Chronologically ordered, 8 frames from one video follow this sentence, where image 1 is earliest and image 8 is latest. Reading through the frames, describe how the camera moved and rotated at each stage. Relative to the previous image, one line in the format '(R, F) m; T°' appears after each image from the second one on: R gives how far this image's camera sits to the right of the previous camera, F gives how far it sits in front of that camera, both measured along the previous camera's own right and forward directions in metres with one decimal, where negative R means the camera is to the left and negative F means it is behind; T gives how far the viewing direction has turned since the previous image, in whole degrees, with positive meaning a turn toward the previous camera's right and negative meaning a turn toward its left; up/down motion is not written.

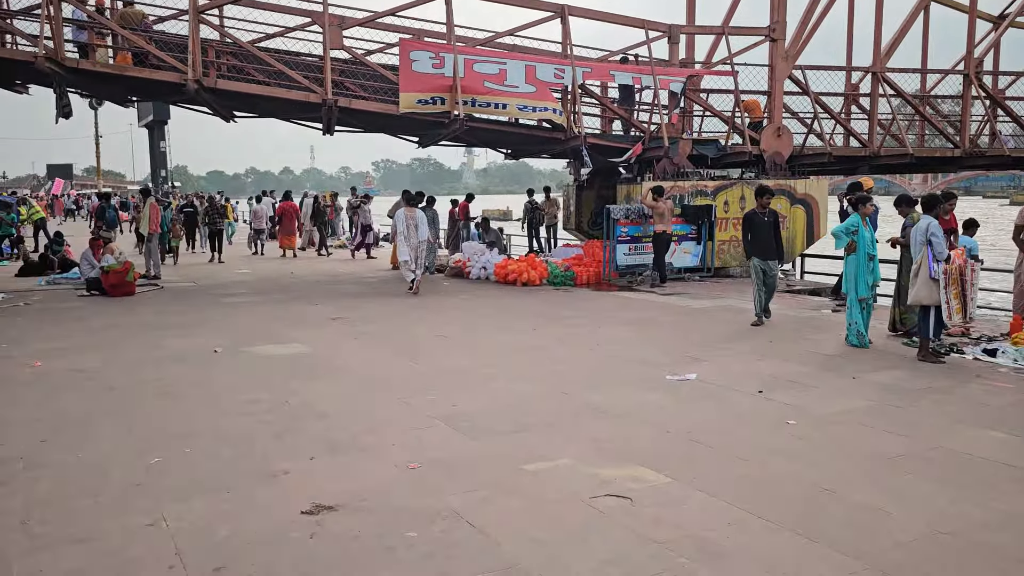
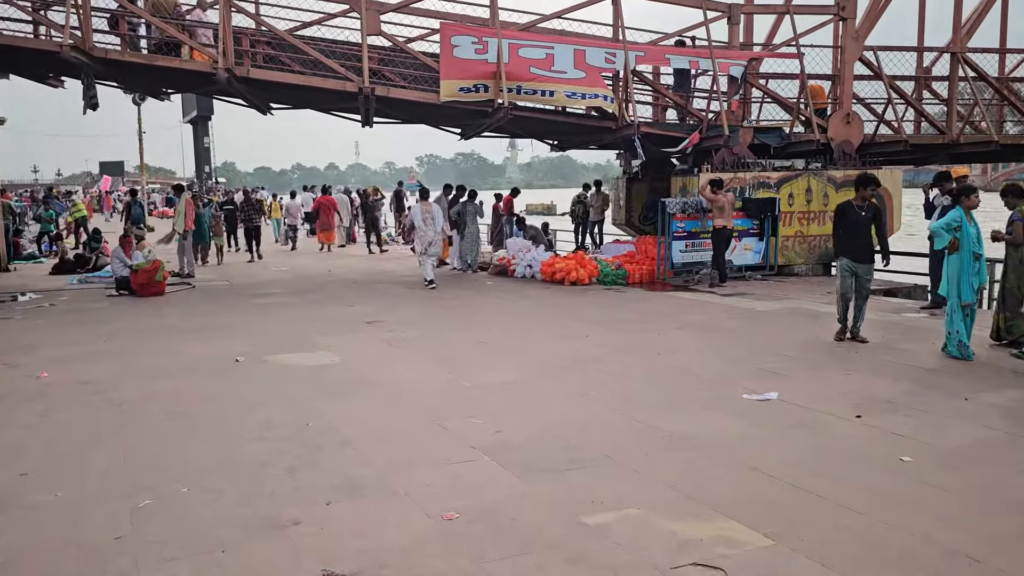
(-0.1, +0.8) m; -3°
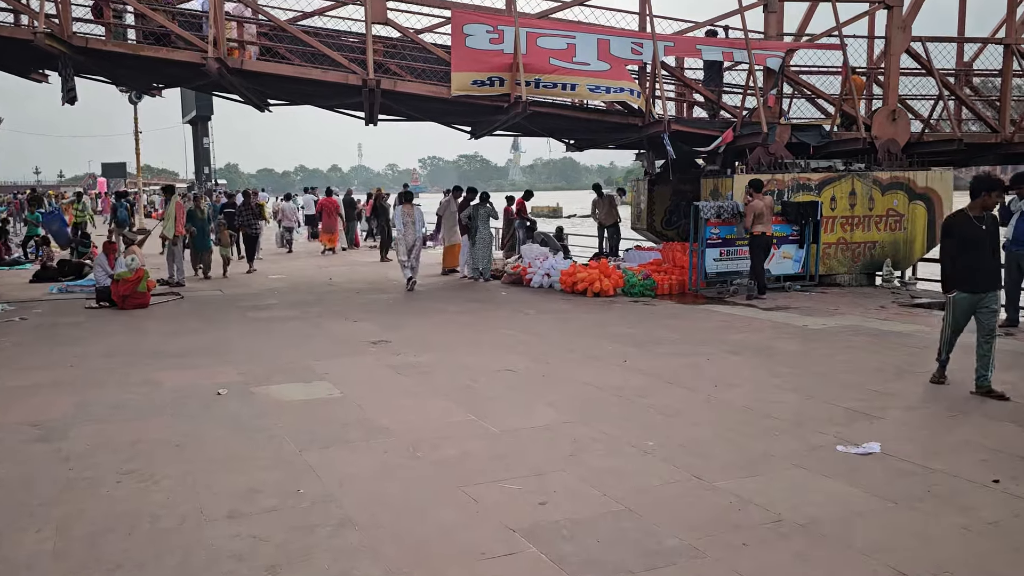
(-0.2, +1.0) m; 0°
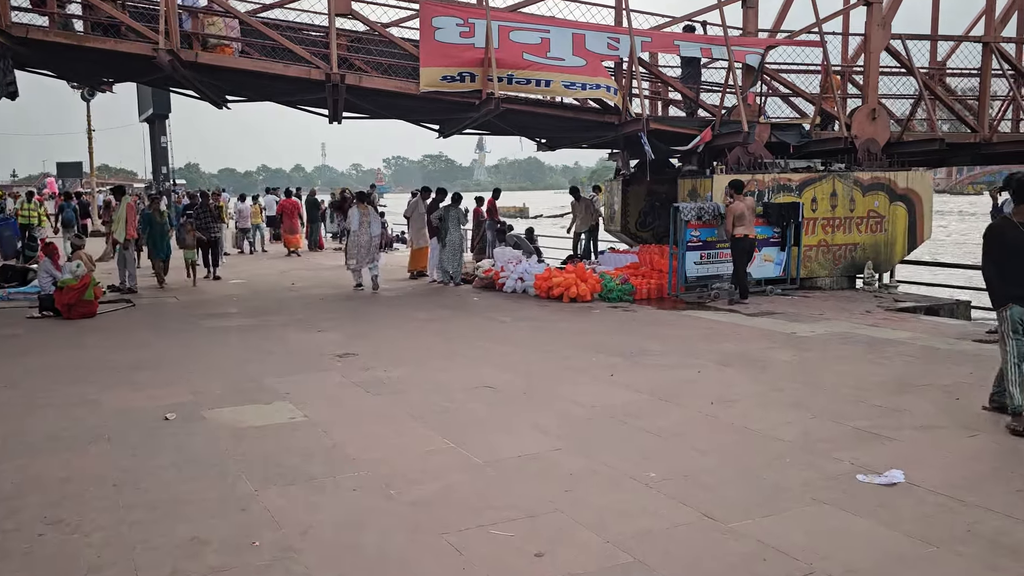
(-0.1, +0.5) m; +2°
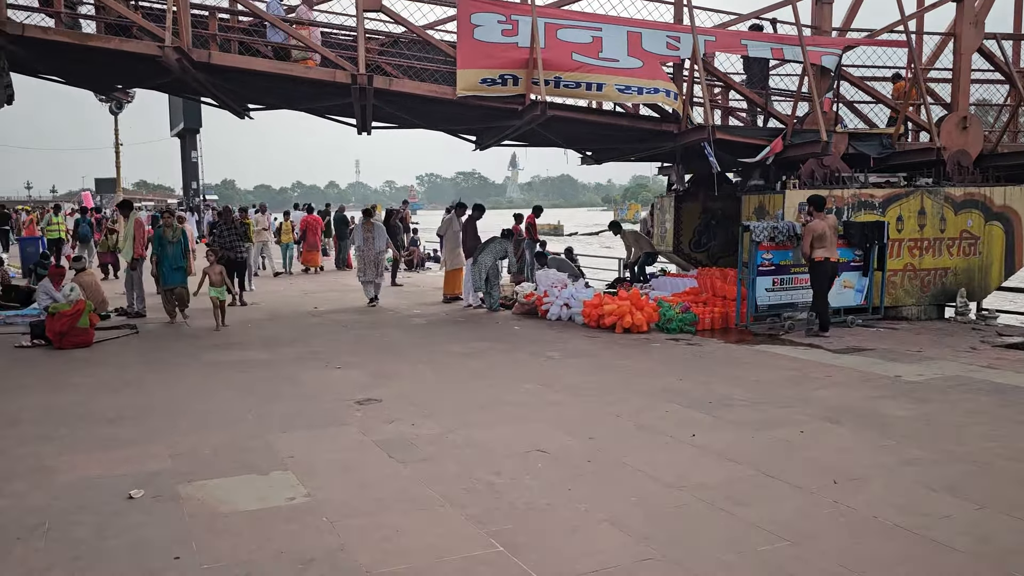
(-0.2, +1.2) m; -2°
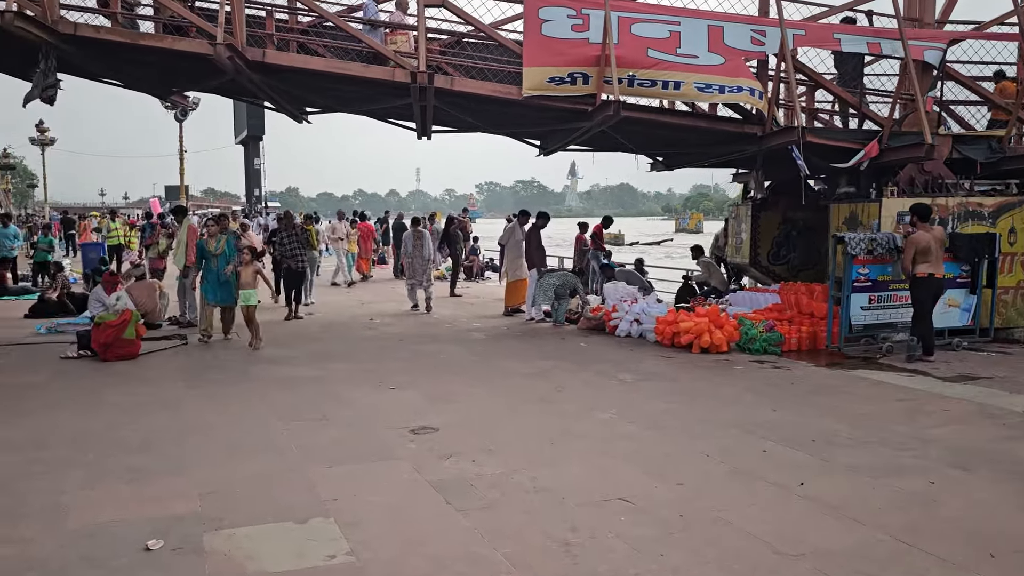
(-0.1, +0.7) m; -4°
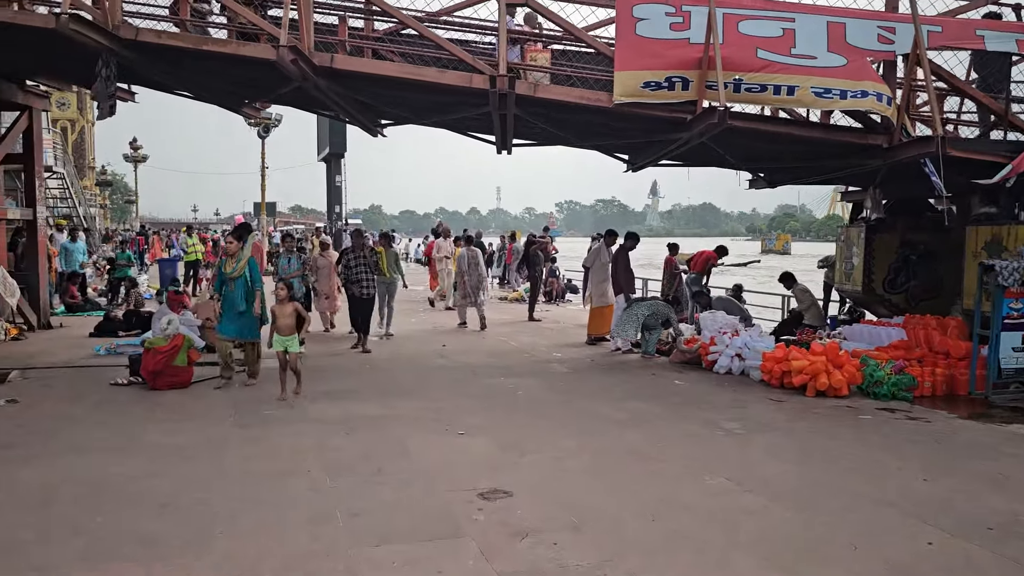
(-0.1, +0.9) m; -5°
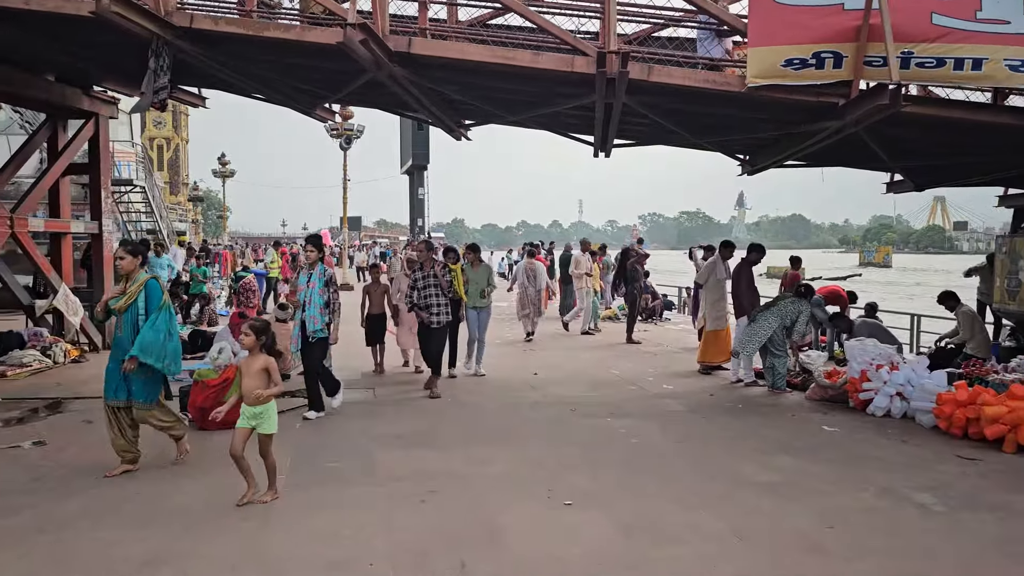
(-0.2, +1.3) m; -6°
